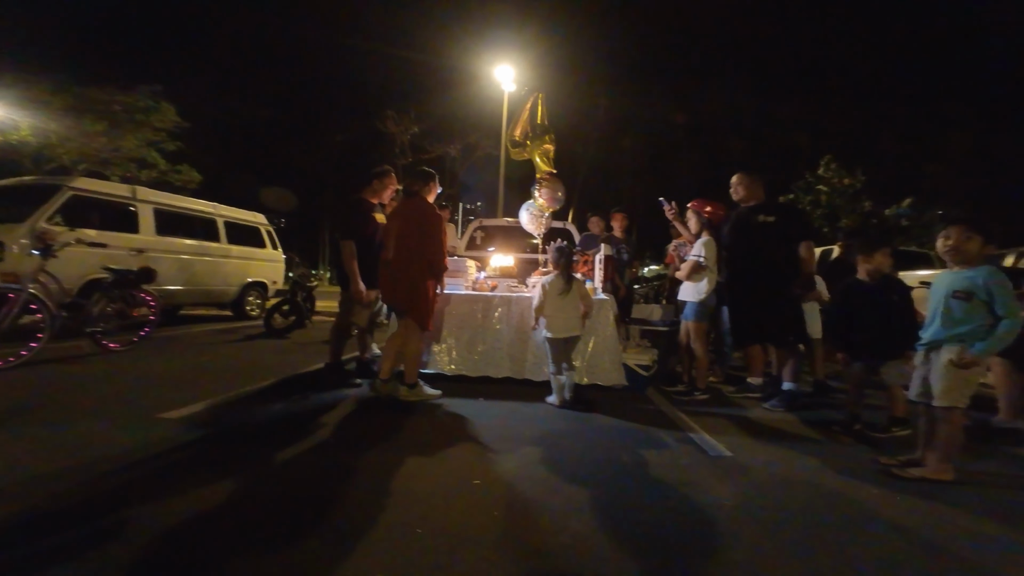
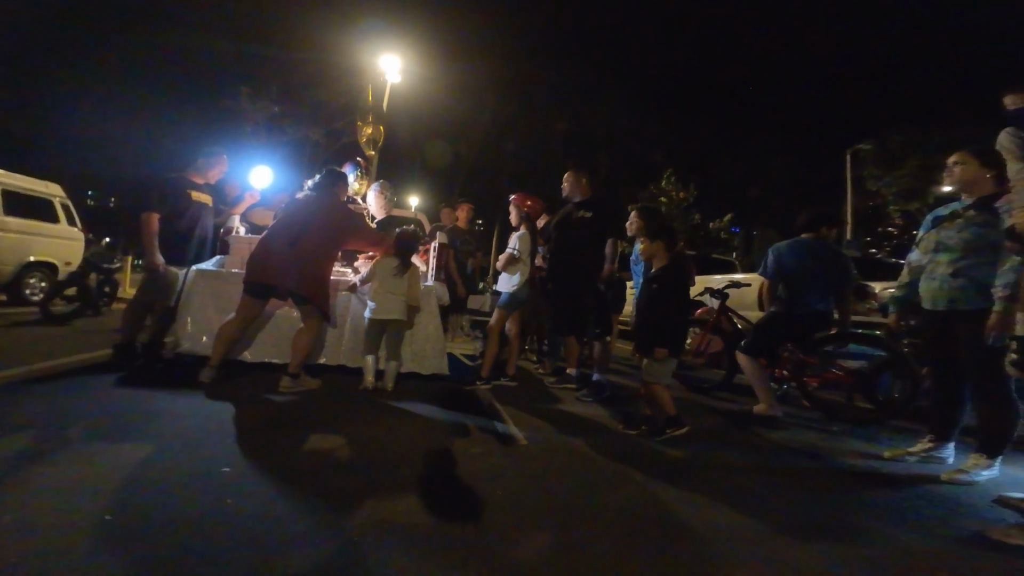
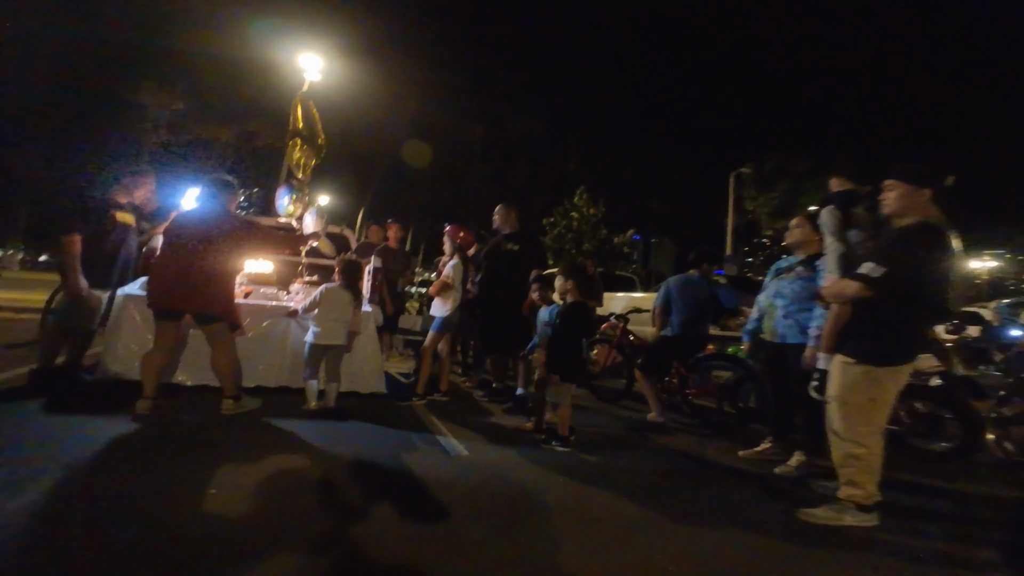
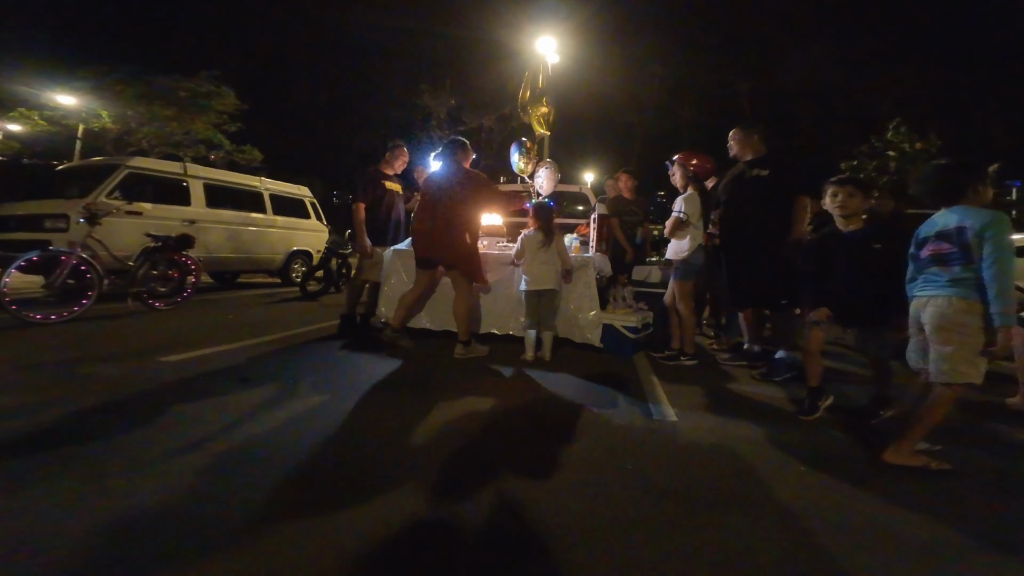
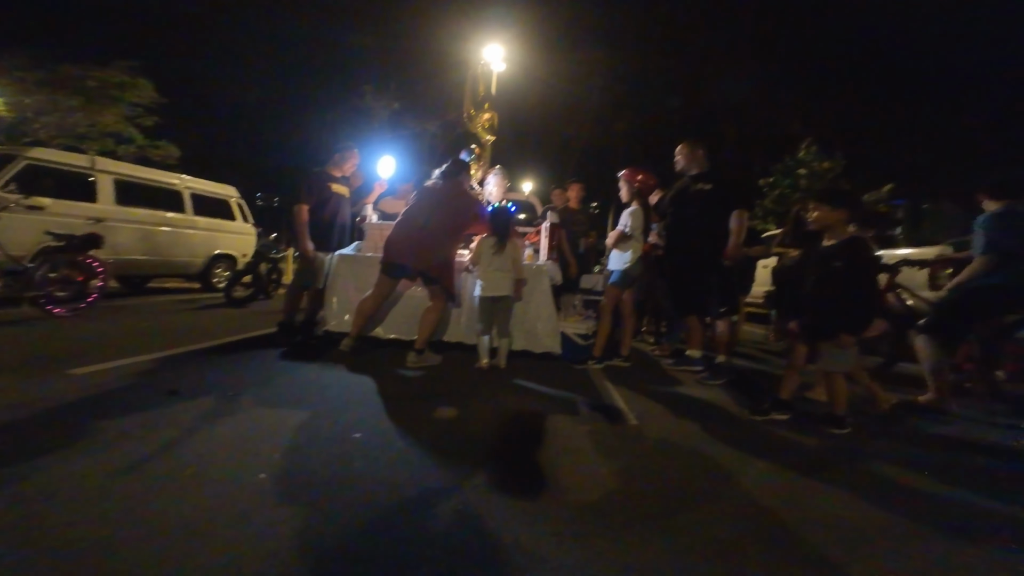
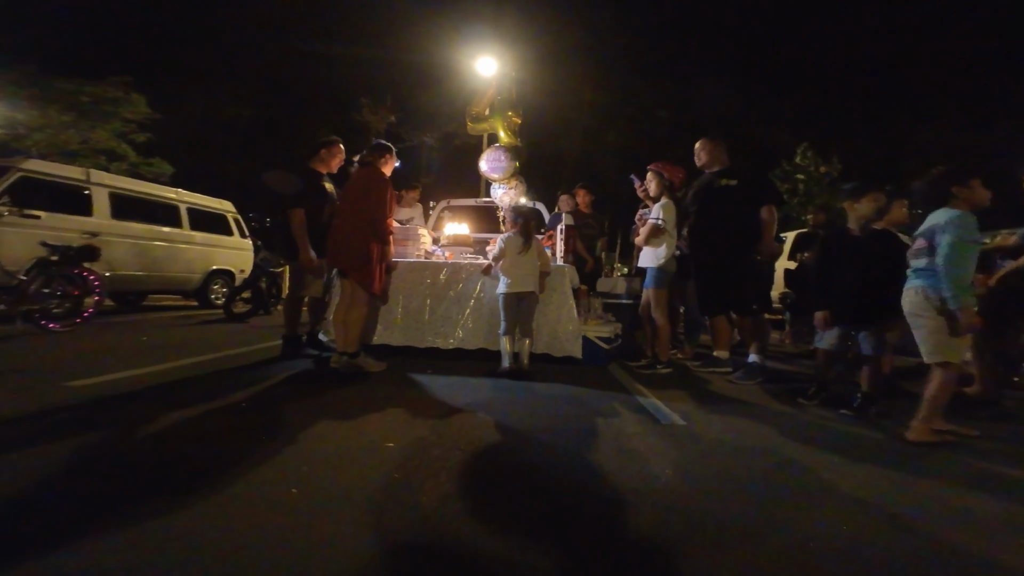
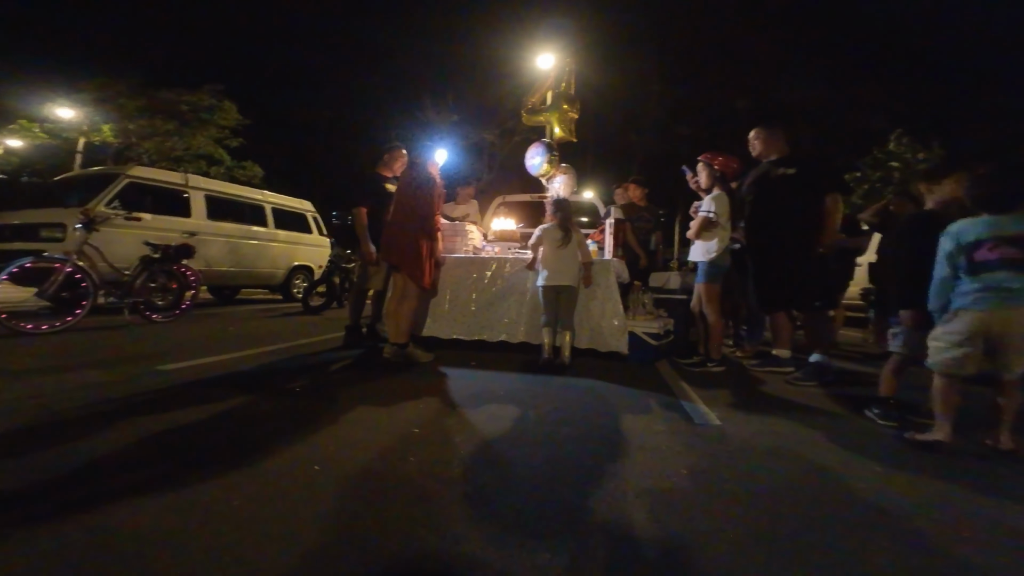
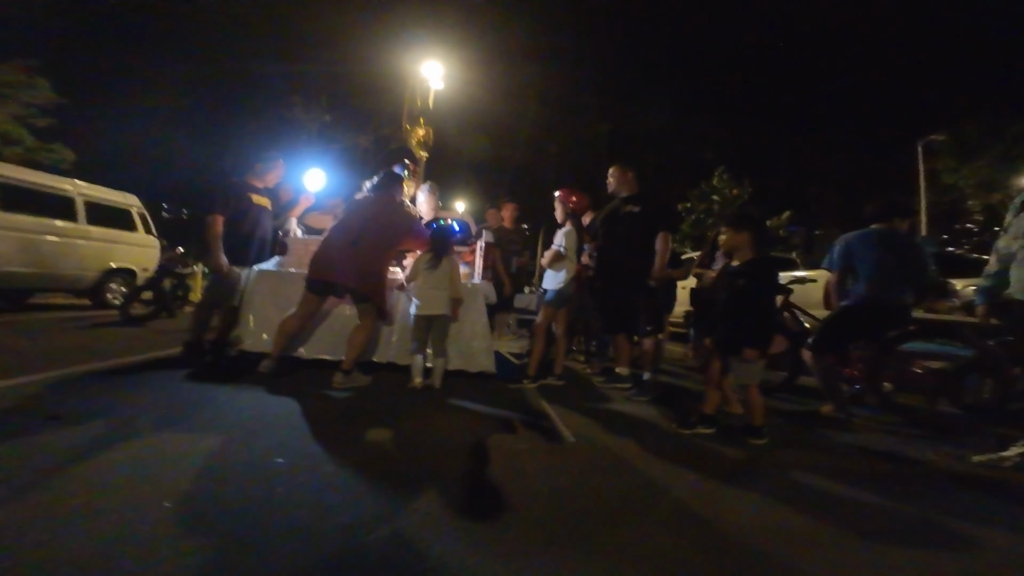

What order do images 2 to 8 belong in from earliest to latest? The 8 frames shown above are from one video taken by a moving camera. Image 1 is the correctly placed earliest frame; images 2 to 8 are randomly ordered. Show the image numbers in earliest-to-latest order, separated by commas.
6, 7, 4, 5, 8, 2, 3
